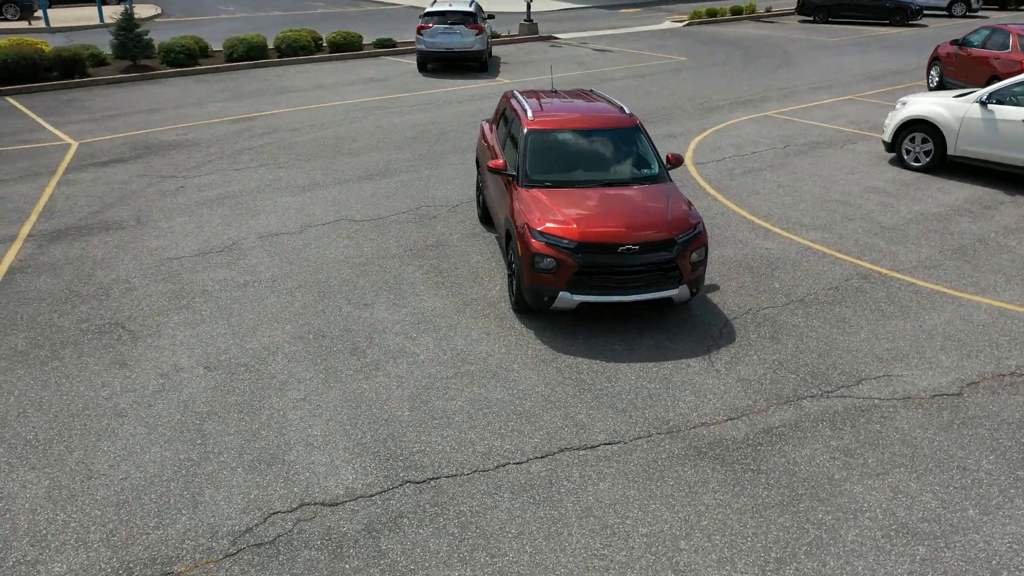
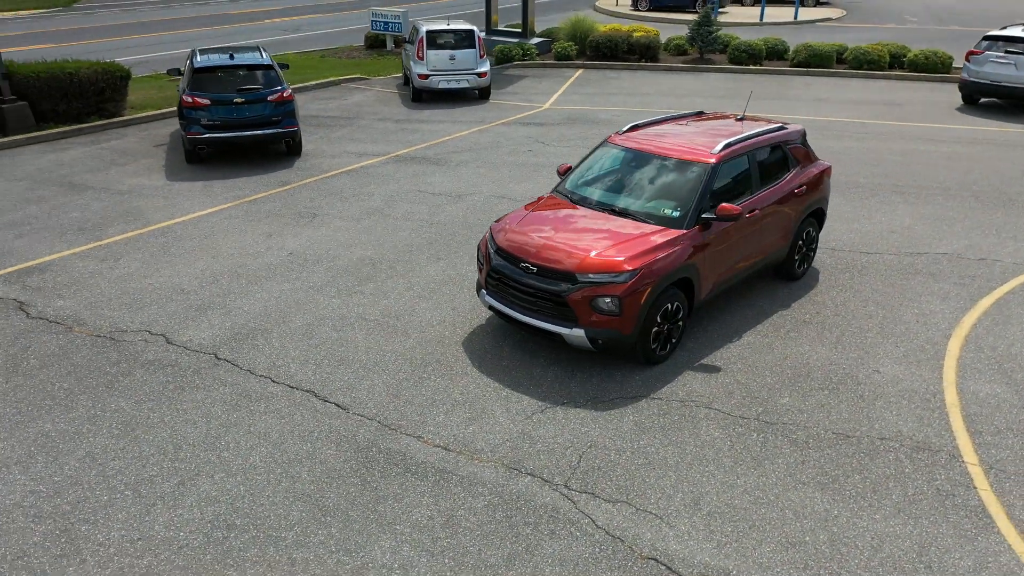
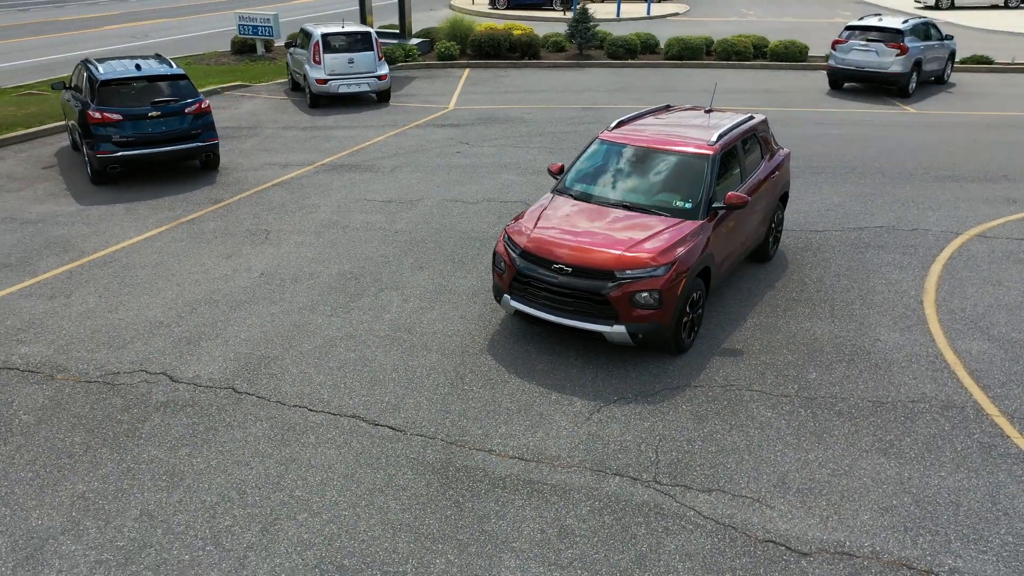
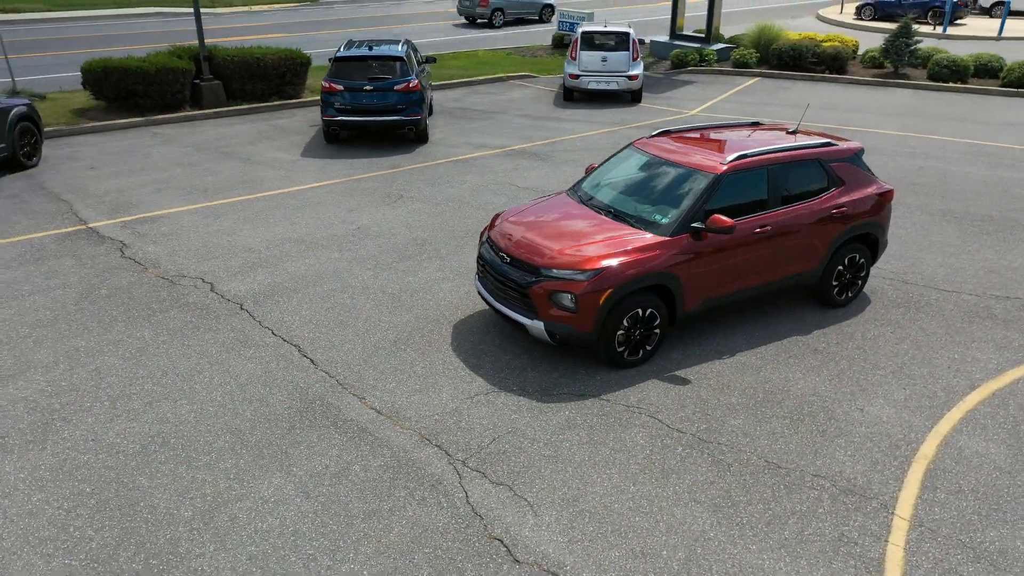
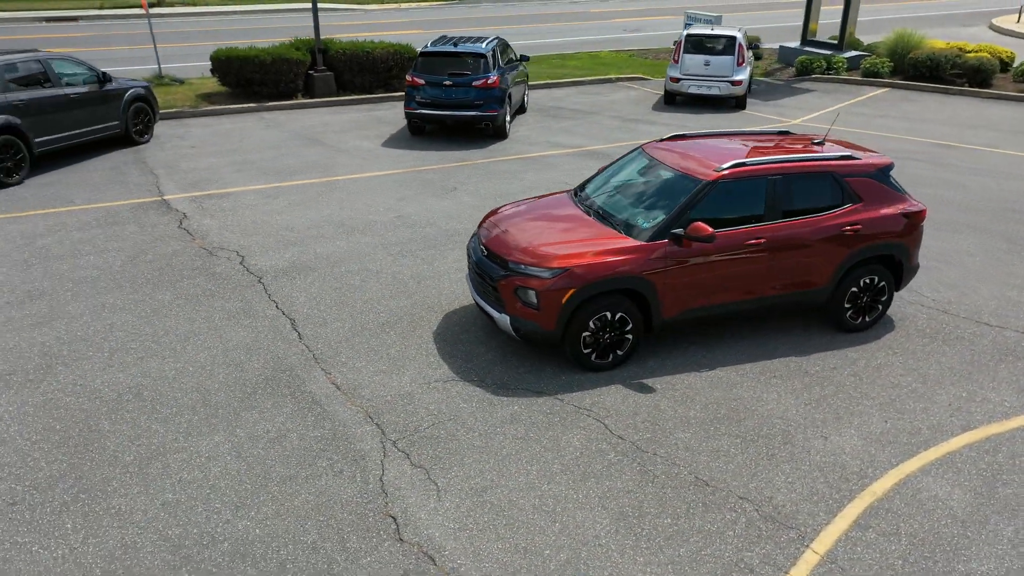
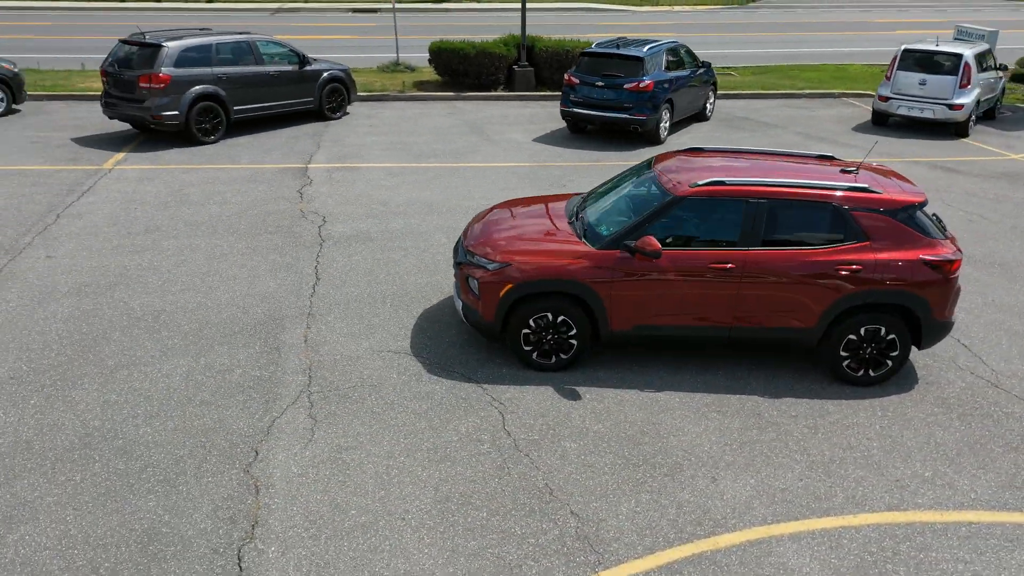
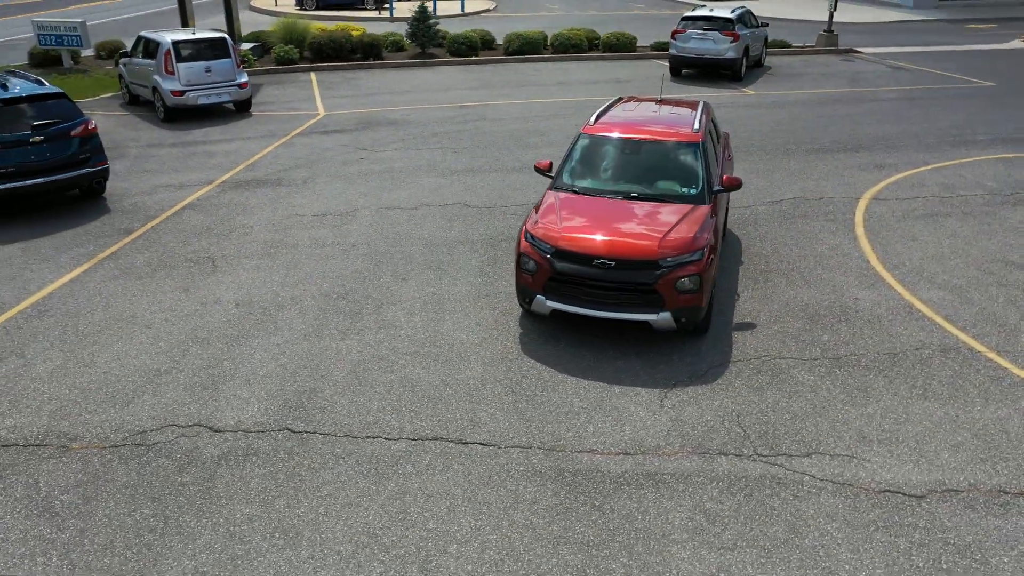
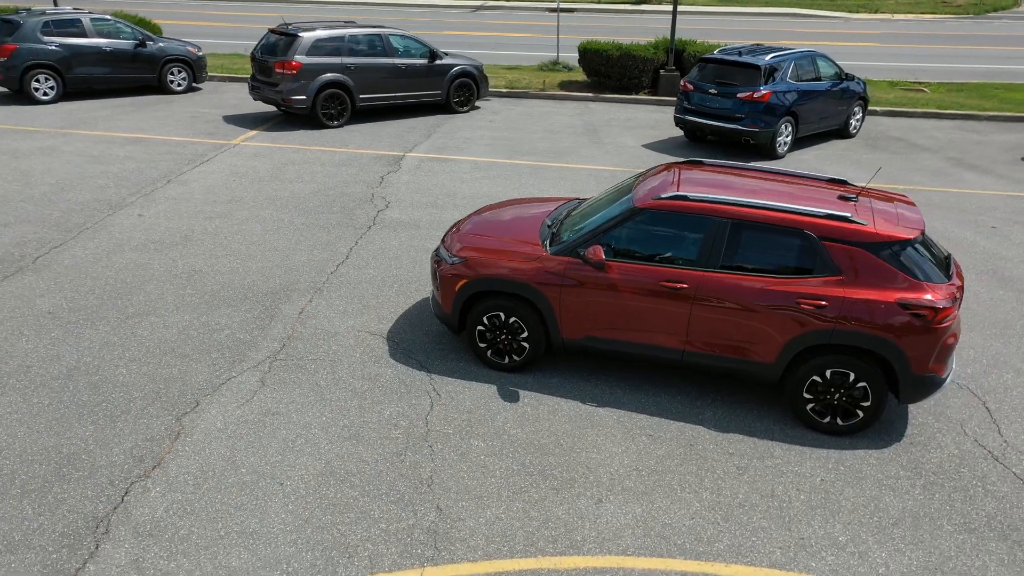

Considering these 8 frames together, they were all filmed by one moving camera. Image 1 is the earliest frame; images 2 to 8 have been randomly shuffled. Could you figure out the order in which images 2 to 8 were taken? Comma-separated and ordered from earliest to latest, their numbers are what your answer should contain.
7, 3, 2, 4, 5, 6, 8
